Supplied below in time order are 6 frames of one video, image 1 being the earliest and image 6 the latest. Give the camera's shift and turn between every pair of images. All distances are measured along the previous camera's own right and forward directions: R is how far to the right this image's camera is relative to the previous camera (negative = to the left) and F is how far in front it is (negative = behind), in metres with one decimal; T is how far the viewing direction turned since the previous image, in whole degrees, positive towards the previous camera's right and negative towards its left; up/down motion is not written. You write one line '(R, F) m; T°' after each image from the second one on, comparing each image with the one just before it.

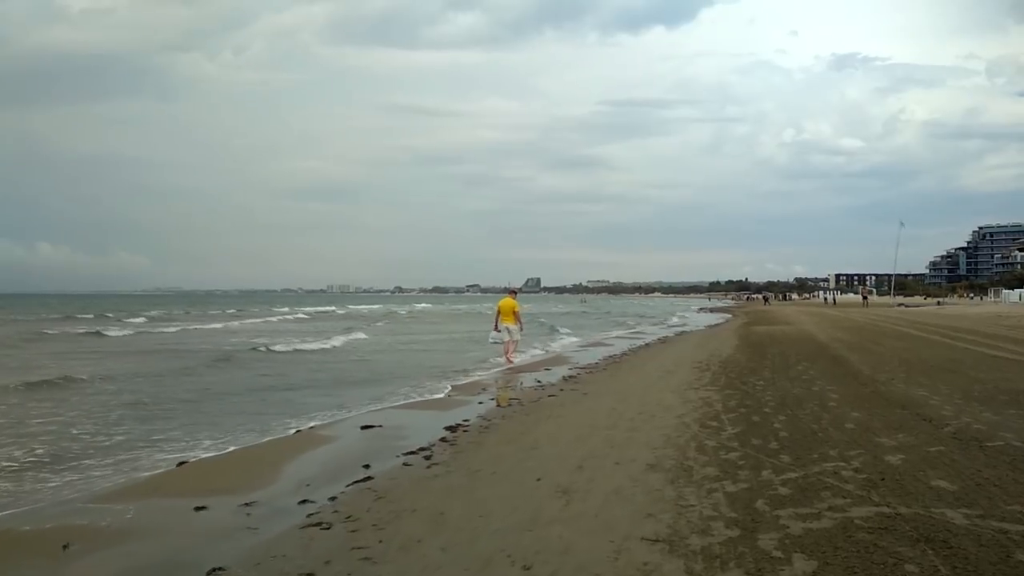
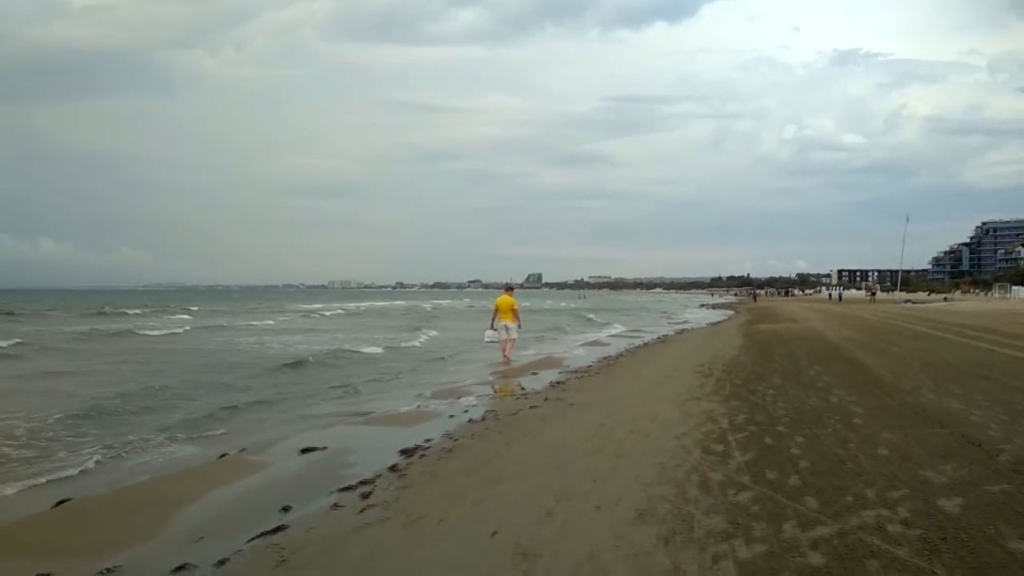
(+0.4, +1.4) m; 0°
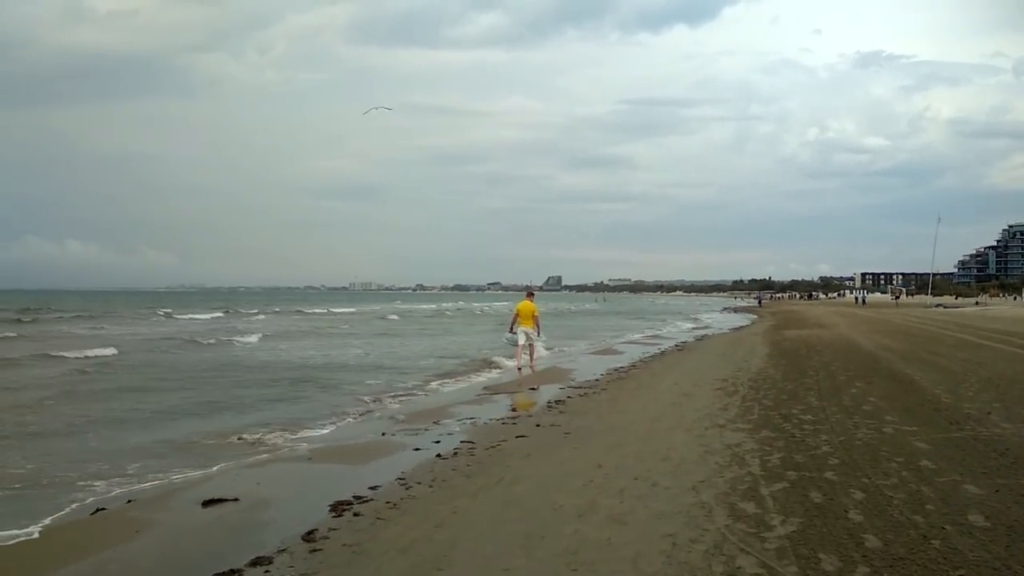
(+0.4, +1.7) m; -2°
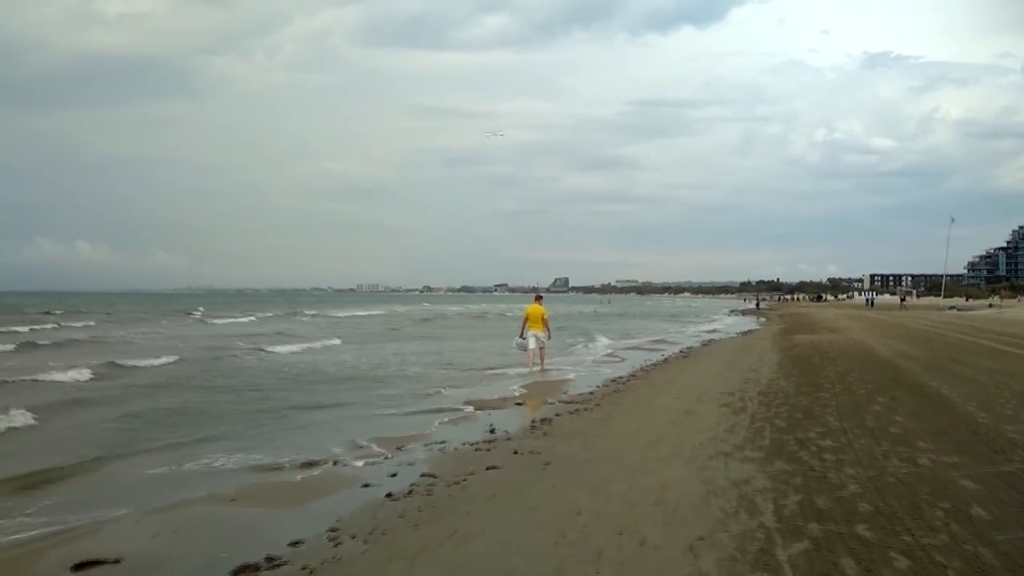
(+0.4, +1.2) m; -1°
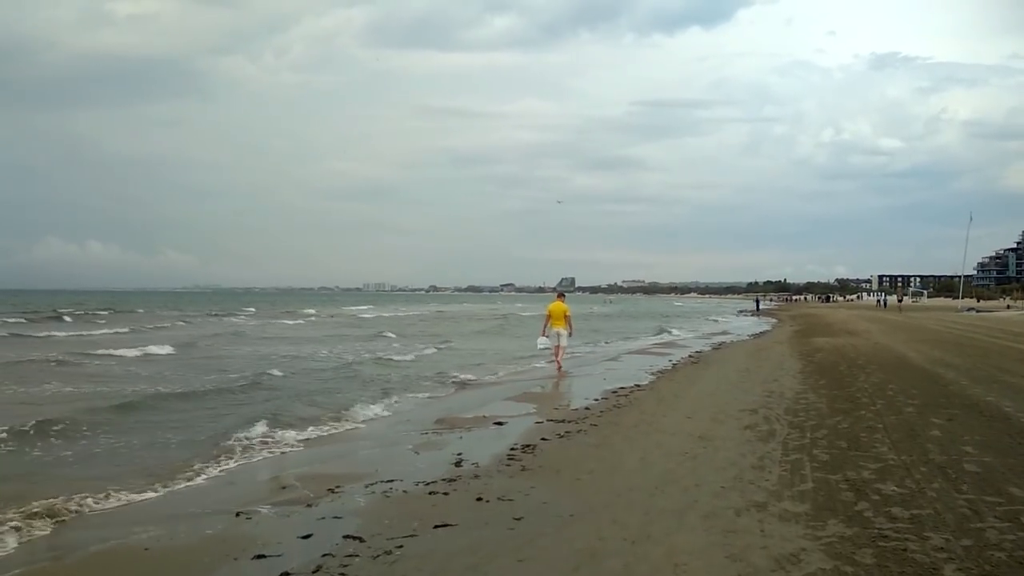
(+0.4, +1.8) m; -1°
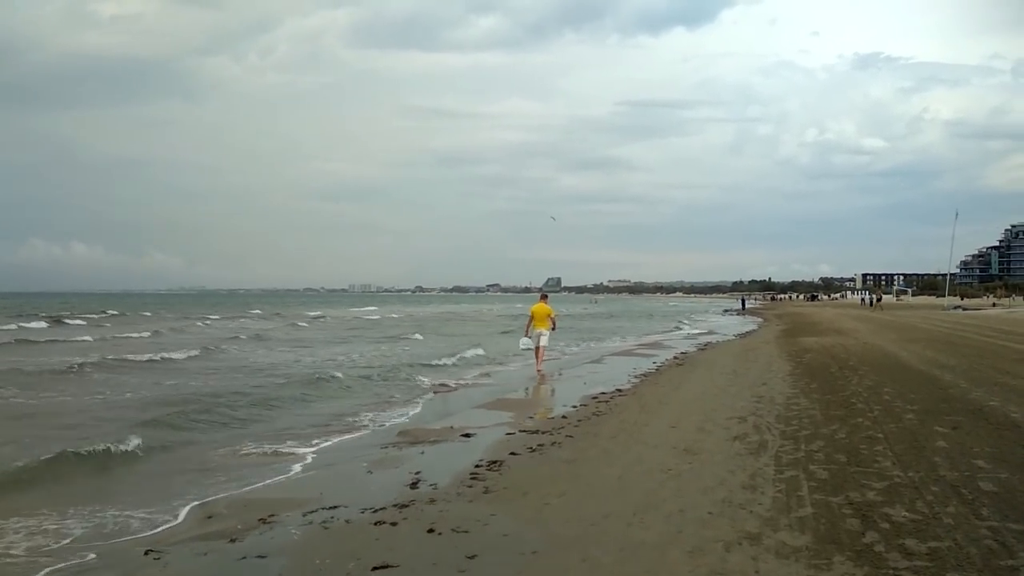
(+0.2, +0.8) m; +1°
